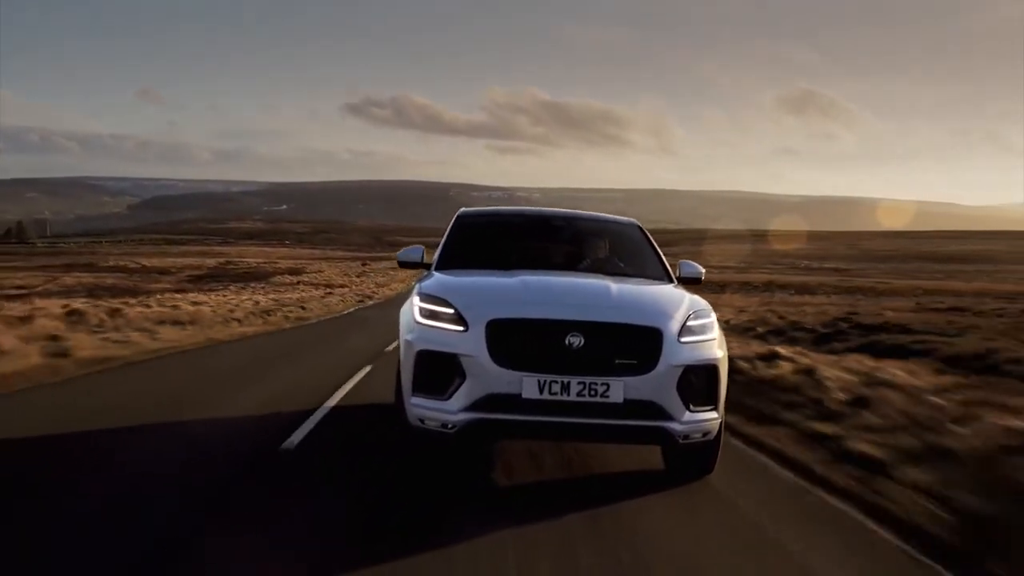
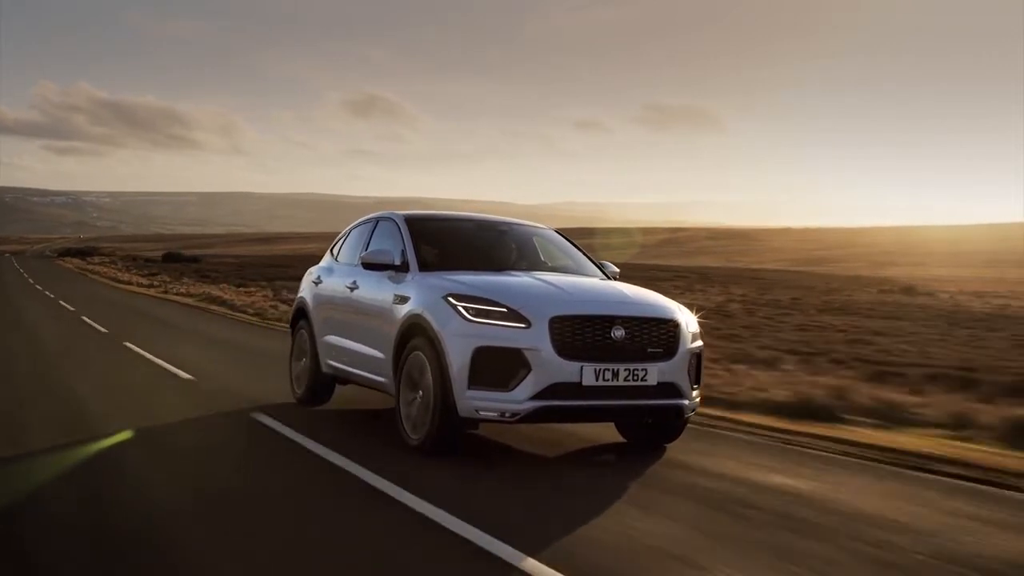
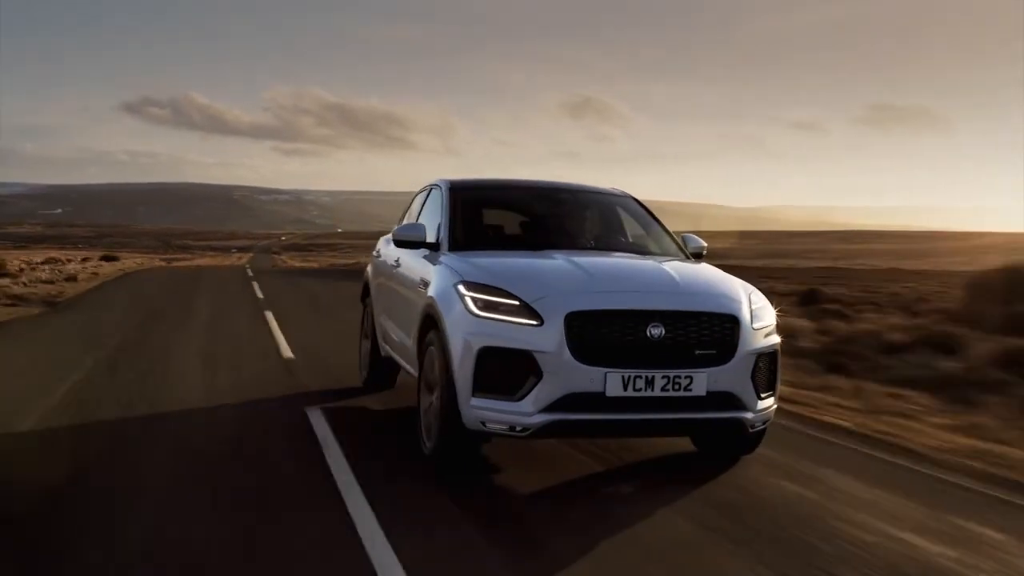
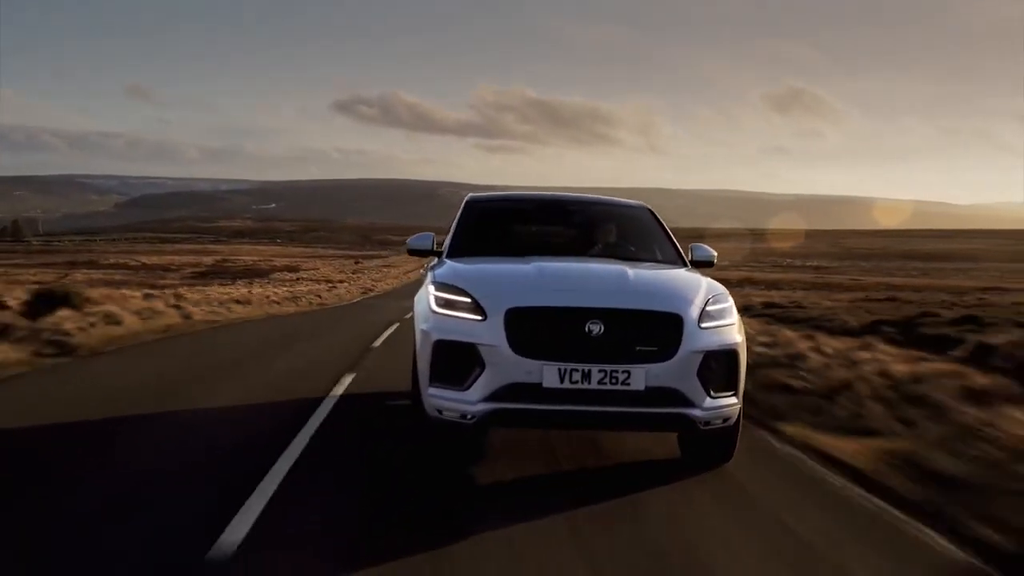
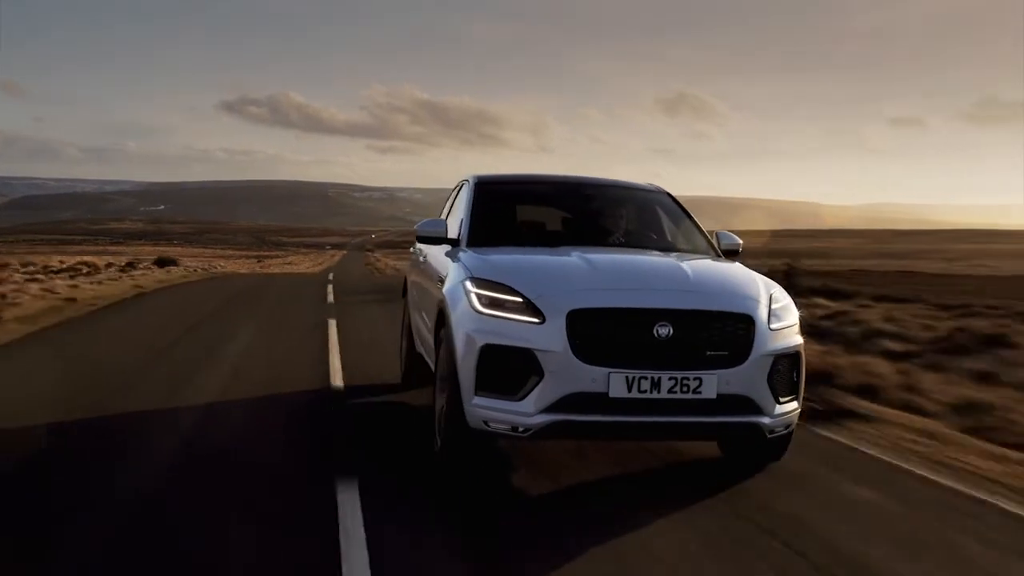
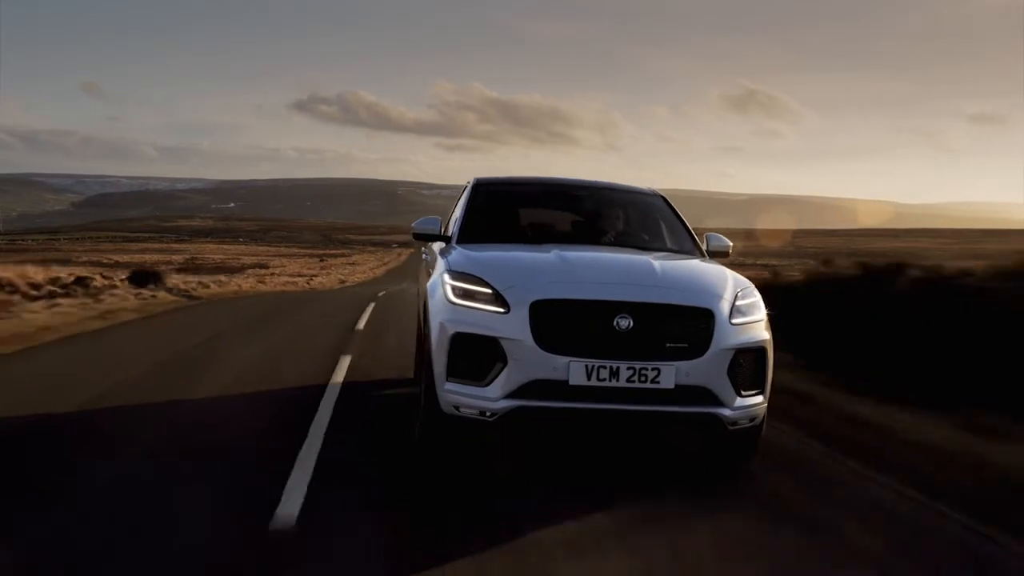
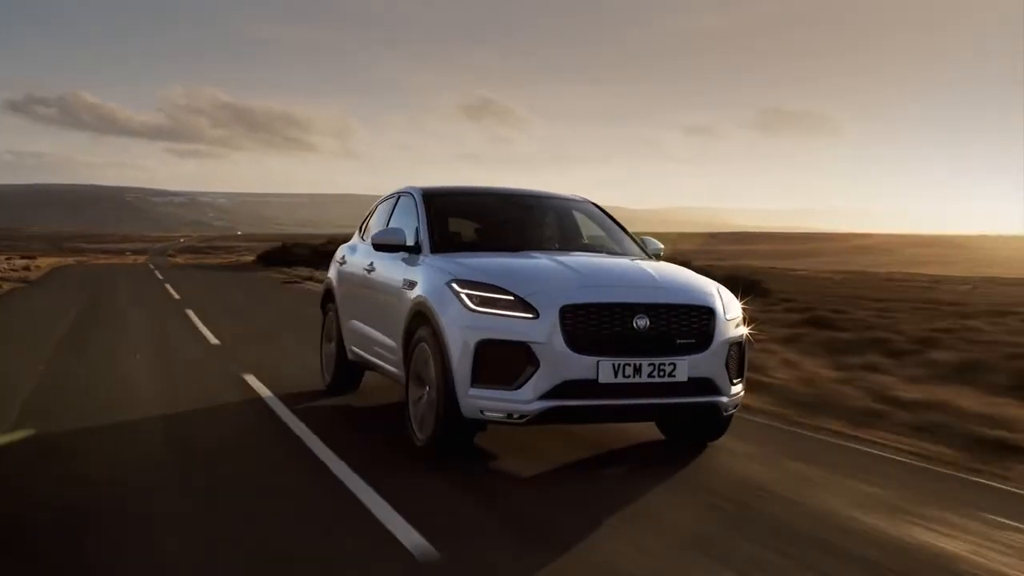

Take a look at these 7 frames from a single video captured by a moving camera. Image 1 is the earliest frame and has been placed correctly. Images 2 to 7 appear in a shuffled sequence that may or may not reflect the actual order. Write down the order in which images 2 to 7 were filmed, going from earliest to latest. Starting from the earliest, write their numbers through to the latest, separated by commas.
4, 6, 5, 3, 7, 2
